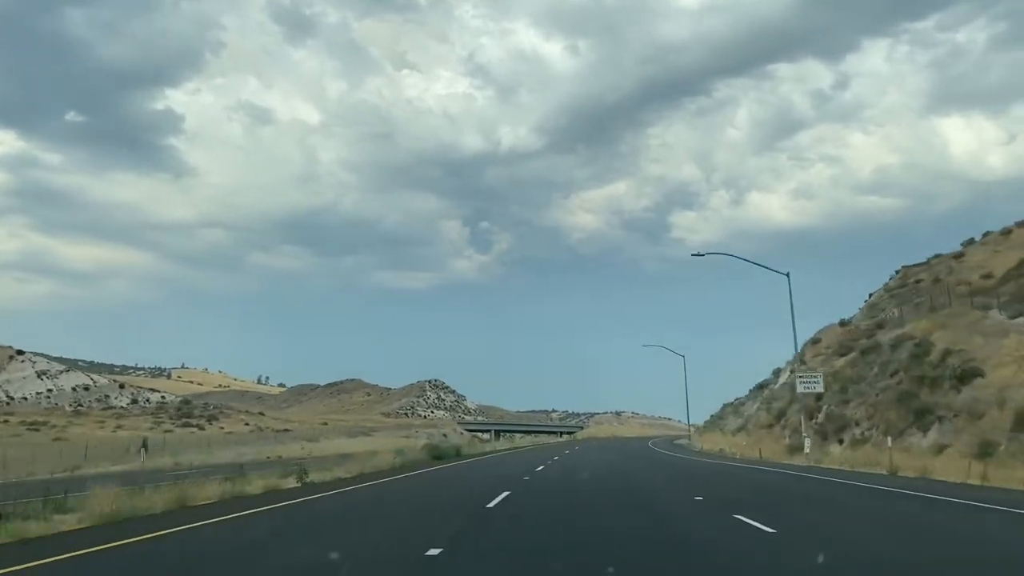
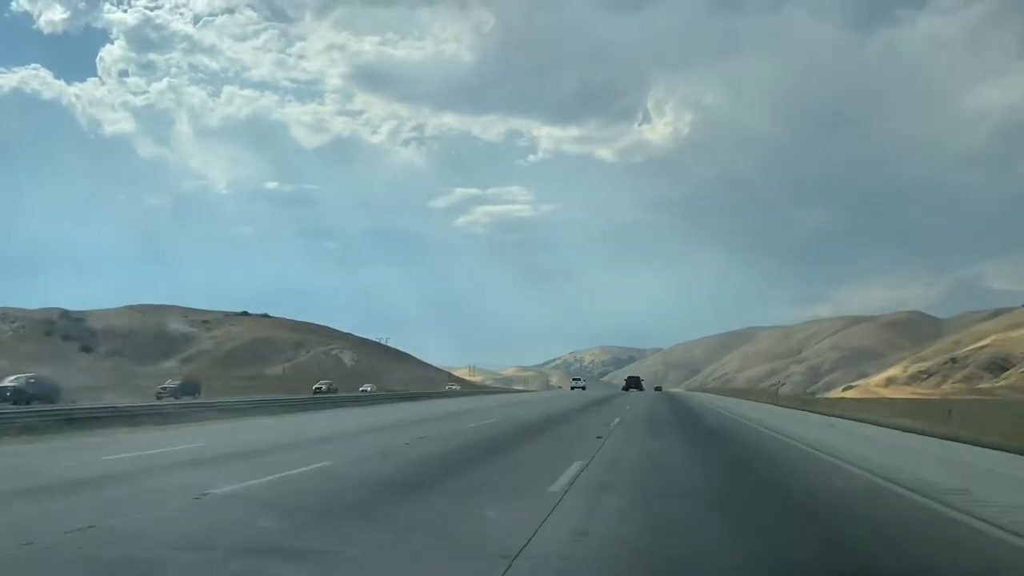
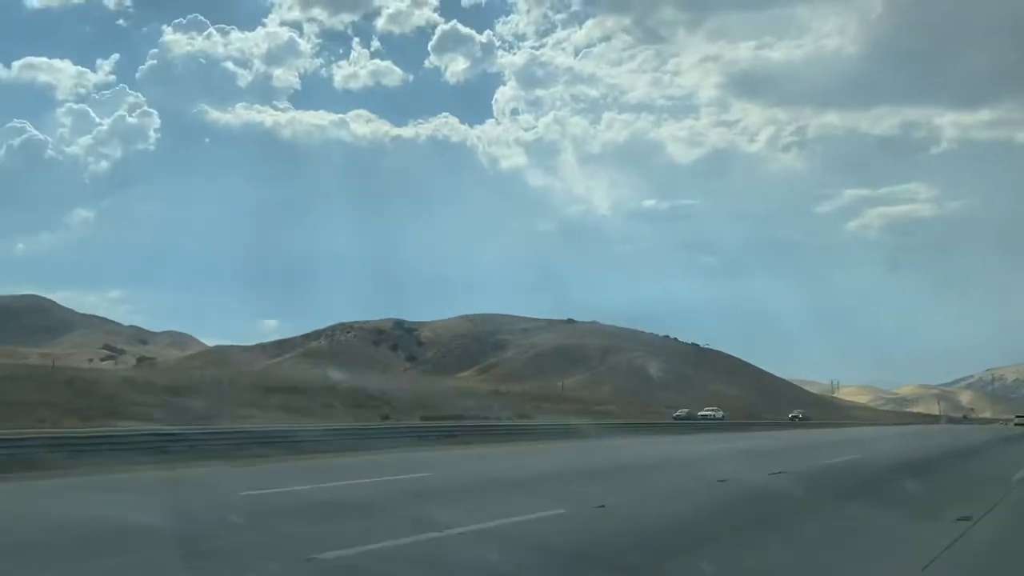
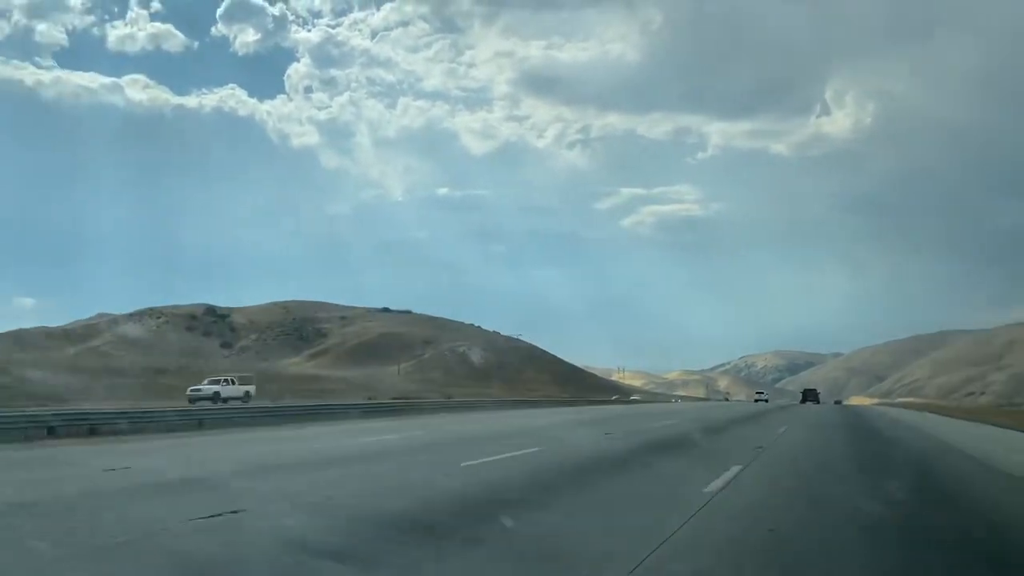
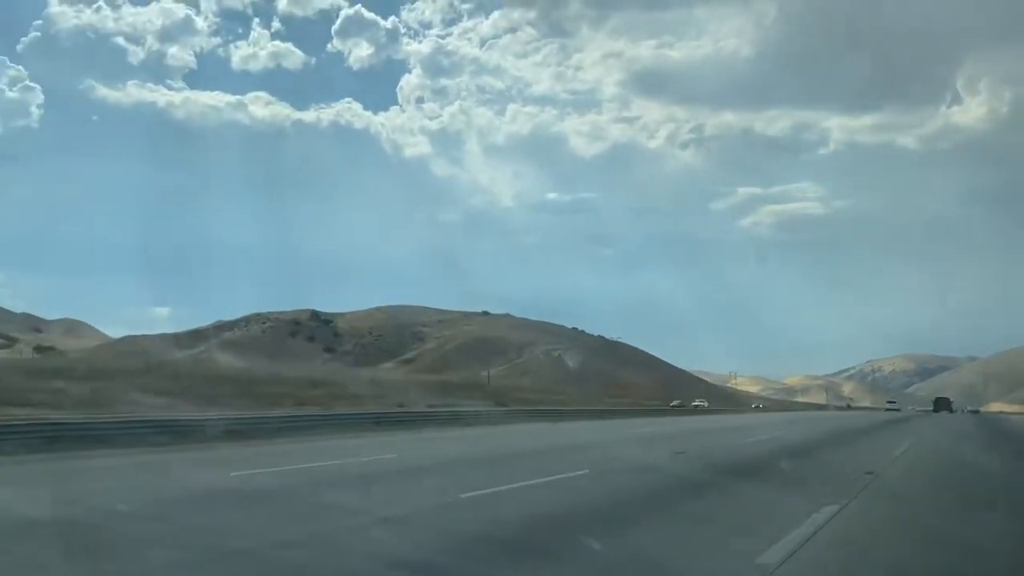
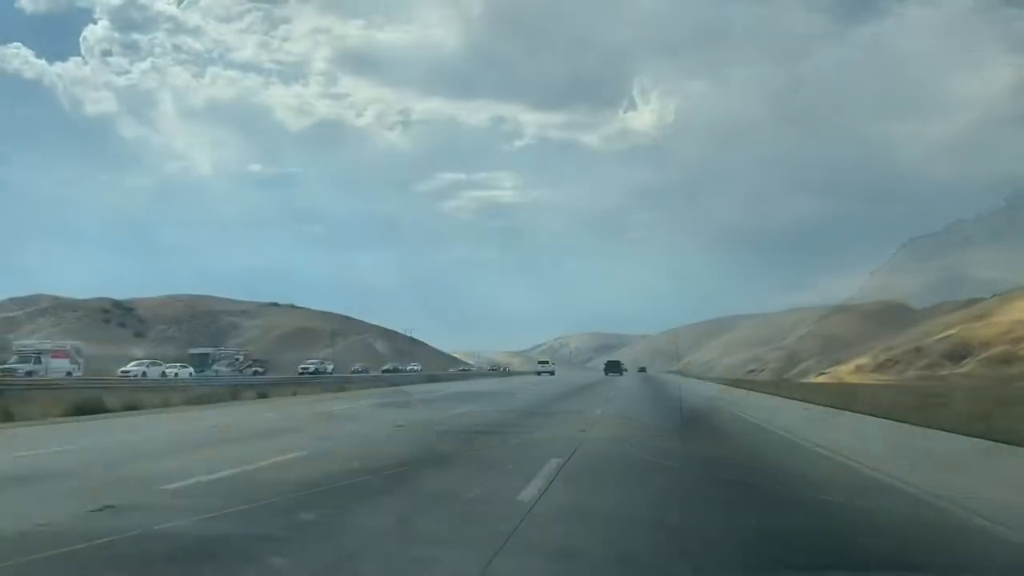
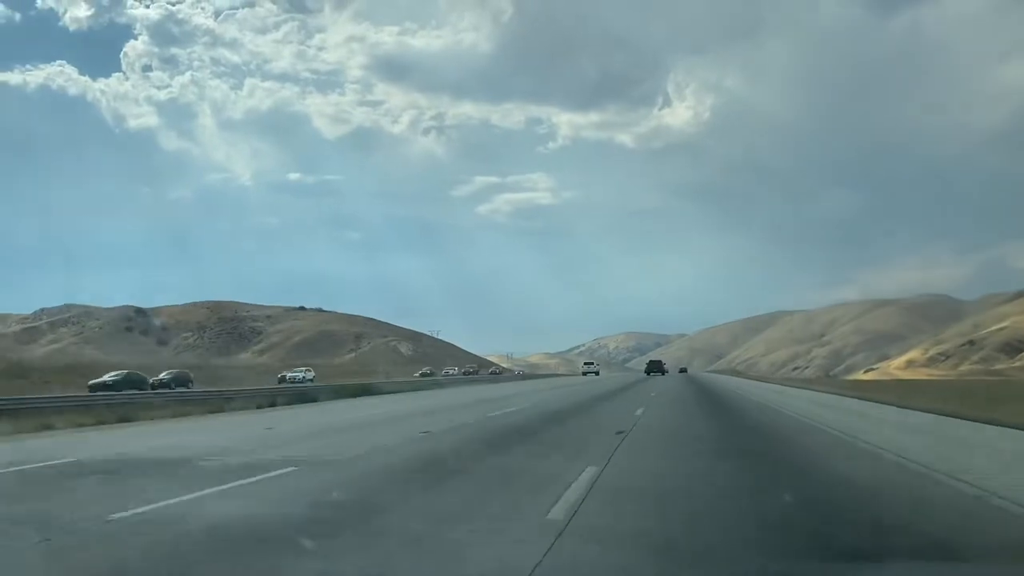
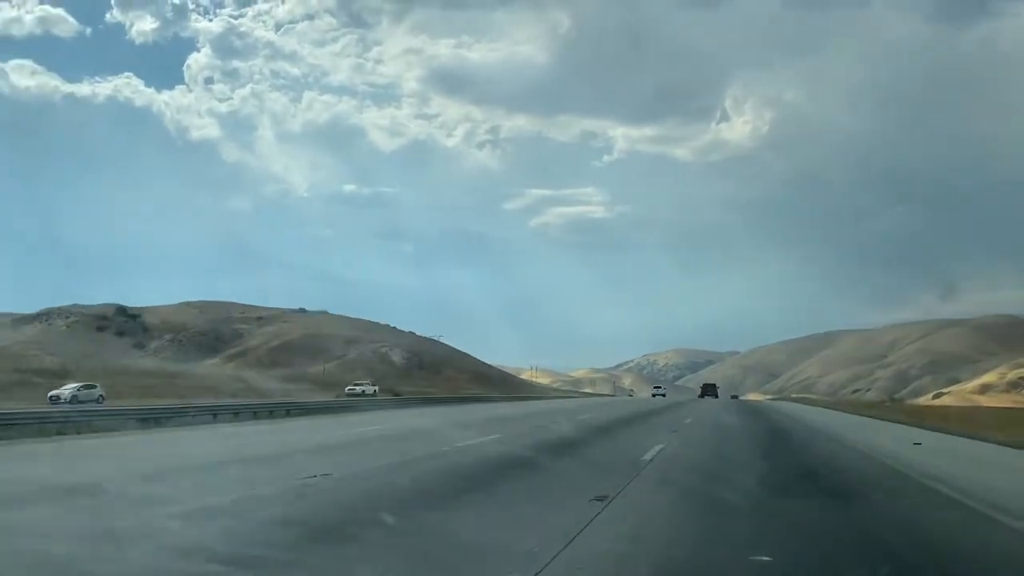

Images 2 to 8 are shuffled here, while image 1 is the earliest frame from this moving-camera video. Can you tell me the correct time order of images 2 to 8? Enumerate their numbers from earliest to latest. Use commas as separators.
6, 7, 2, 8, 4, 5, 3
